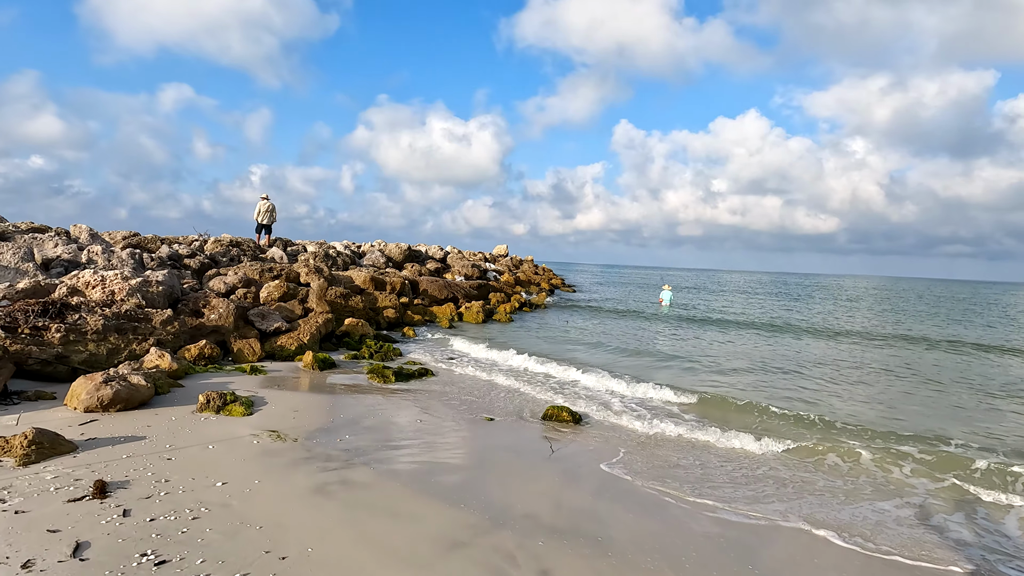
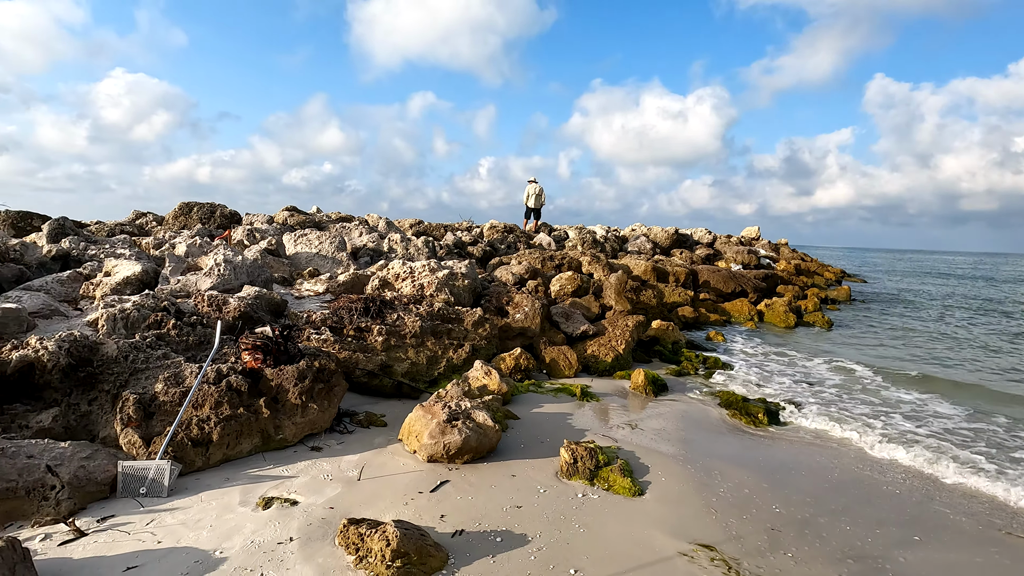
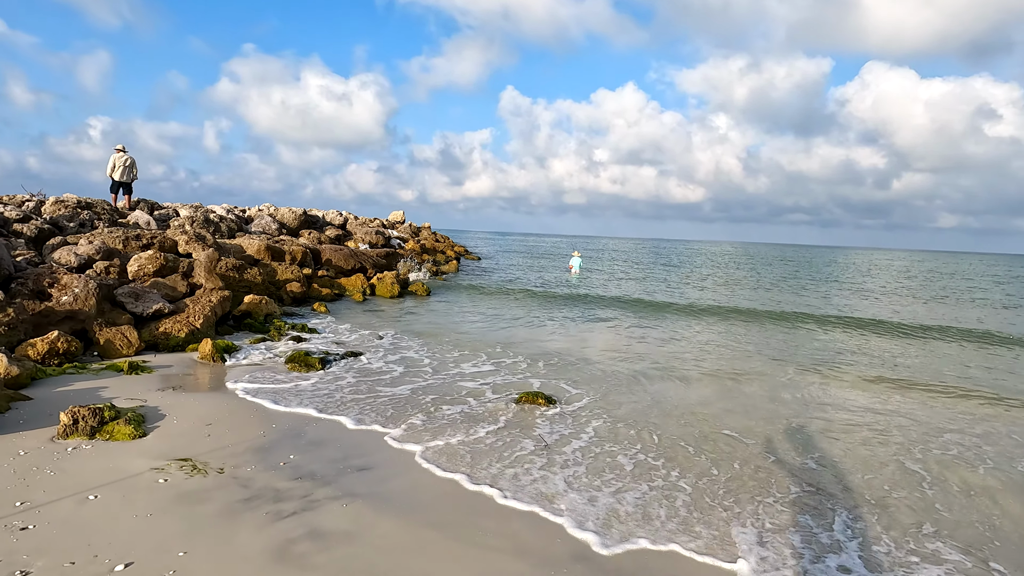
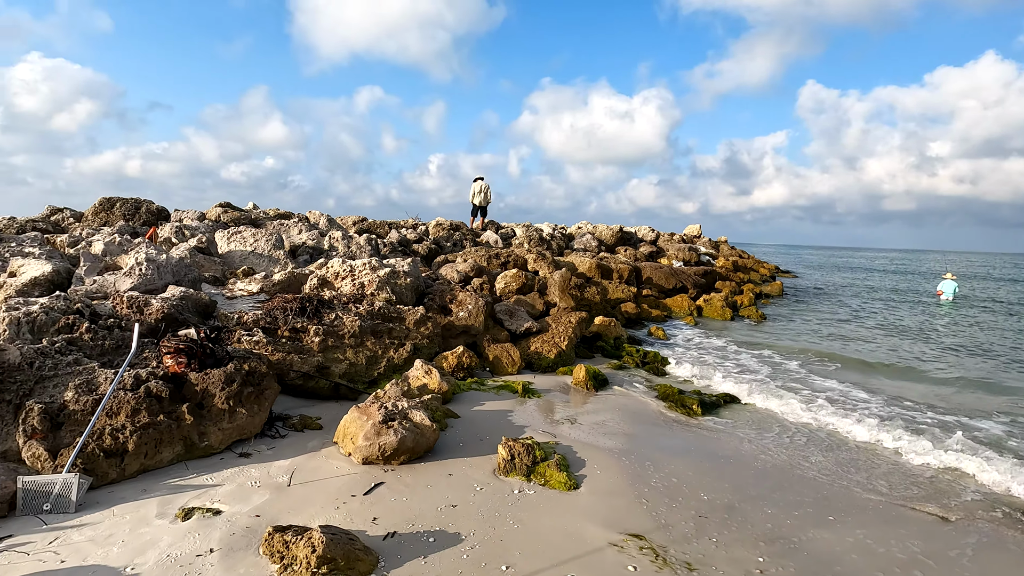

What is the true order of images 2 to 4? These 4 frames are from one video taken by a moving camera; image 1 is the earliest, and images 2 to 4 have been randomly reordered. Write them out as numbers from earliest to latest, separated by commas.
3, 4, 2
